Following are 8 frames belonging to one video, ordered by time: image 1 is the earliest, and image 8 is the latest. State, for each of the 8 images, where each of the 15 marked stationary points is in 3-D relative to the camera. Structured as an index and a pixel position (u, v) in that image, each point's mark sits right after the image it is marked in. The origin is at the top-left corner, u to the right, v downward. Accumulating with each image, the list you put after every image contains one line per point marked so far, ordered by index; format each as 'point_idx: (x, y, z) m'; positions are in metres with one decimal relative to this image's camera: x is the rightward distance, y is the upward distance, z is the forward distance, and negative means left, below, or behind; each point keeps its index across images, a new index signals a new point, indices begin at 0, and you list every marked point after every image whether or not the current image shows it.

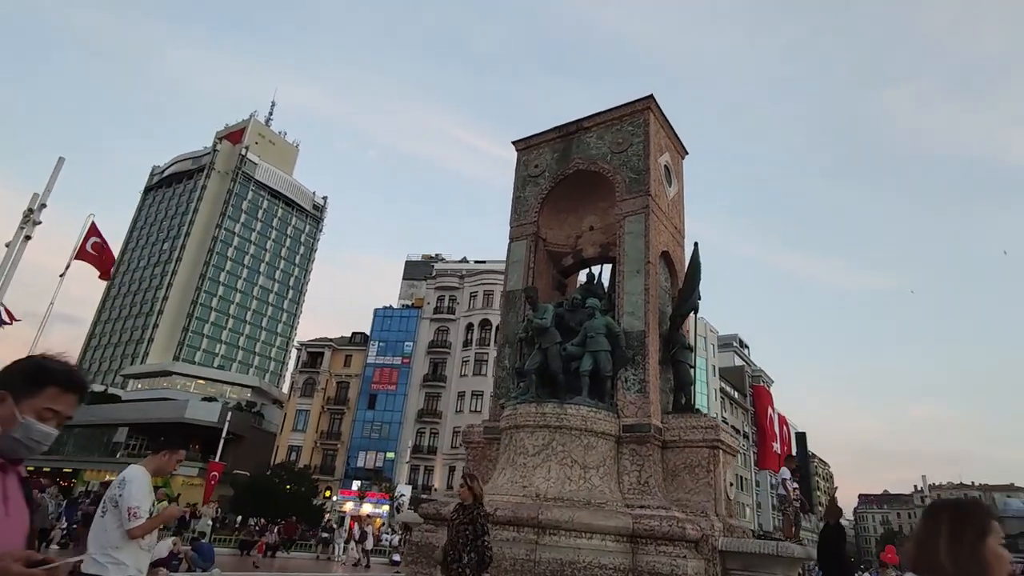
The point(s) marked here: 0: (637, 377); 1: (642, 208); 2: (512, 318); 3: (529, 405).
0: (+2.1, -1.5, +10.3) m
1: (+2.4, +1.5, +11.3) m
2: (0.0, -0.6, +12.1) m
3: (+0.3, -1.9, +10.0) m
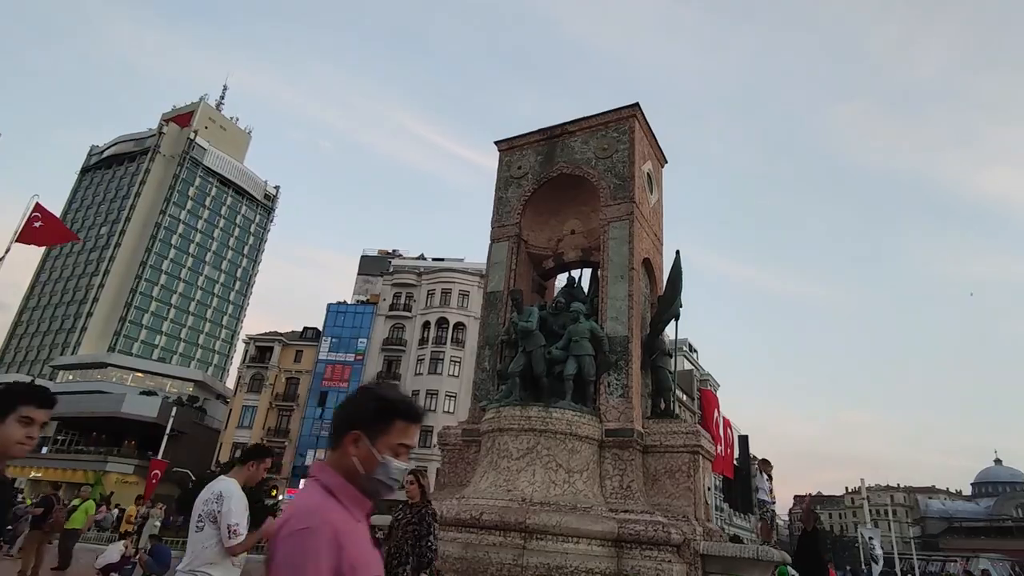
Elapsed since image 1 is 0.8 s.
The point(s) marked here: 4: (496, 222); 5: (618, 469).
0: (+1.8, -1.6, +10.4) m
1: (+2.1, +1.4, +11.5) m
2: (-0.4, -0.6, +12.0) m
3: (+0.1, -1.9, +9.9) m
4: (-0.3, +1.4, +12.9) m
5: (+1.7, -2.9, +9.7) m
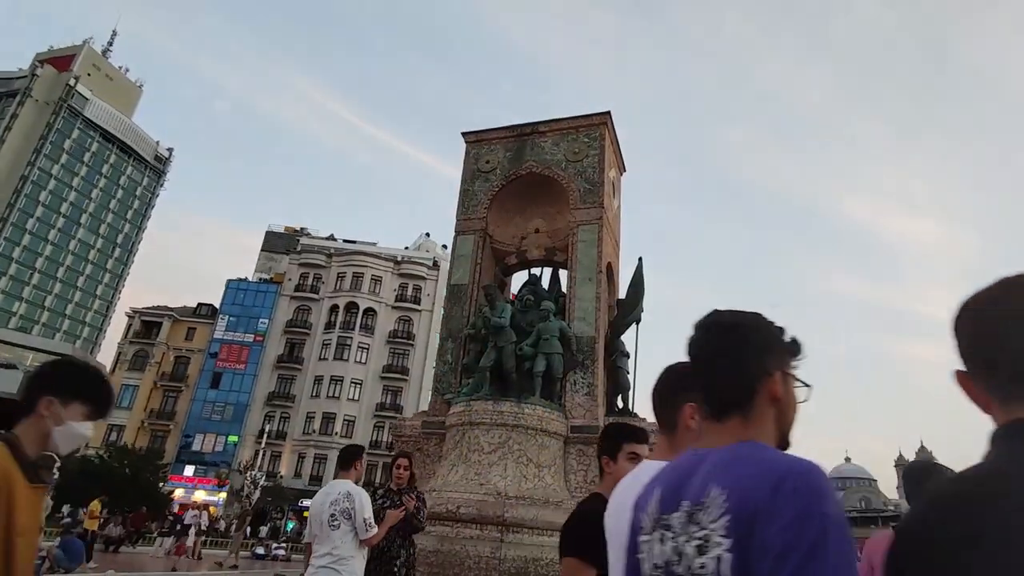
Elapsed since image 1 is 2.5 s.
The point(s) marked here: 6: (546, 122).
0: (+1.3, -1.6, +10.8) m
1: (+1.6, +1.3, +11.8) m
2: (-1.1, -0.5, +11.9) m
3: (-0.4, -1.9, +10.0) m
4: (-1.0, +1.5, +12.8) m
5: (+1.2, -2.9, +10.1) m
6: (+0.7, +3.5, +13.0) m
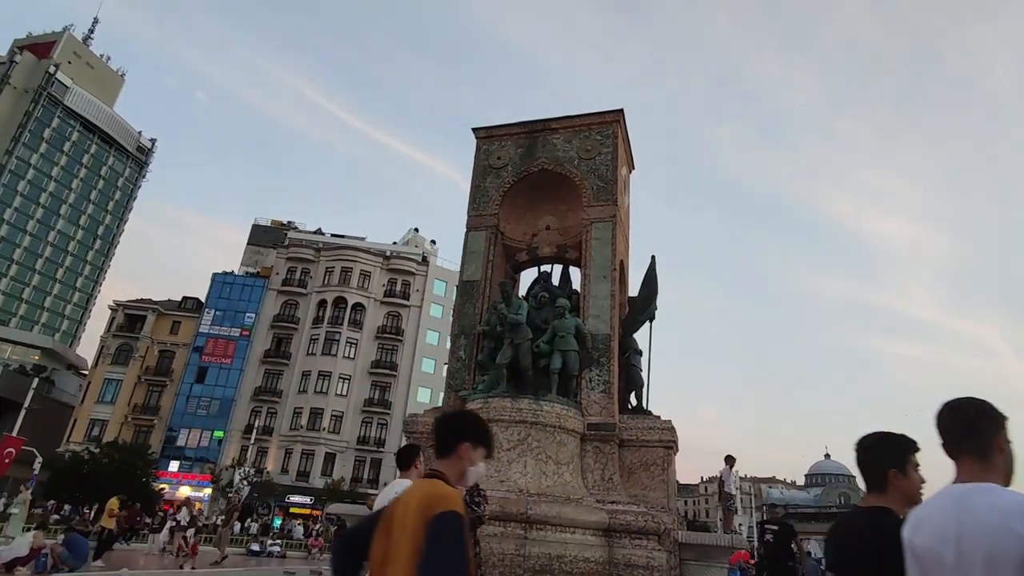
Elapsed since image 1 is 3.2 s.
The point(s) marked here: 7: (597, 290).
0: (+1.6, -1.6, +10.8) m
1: (+1.9, +1.4, +11.8) m
2: (-0.8, -0.4, +11.9) m
3: (-0.1, -1.8, +10.0) m
4: (-0.8, +1.6, +12.8) m
5: (+1.4, -2.9, +10.1) m
6: (+1.0, +3.6, +13.0) m
7: (+1.6, 0.0, +11.4) m
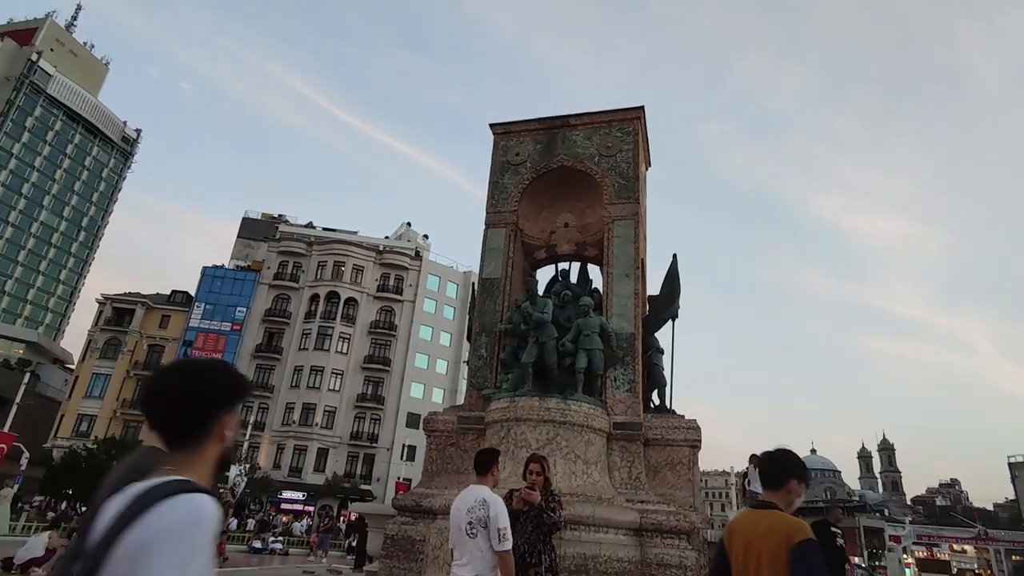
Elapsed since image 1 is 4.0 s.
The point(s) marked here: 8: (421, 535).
0: (+2.0, -1.6, +10.8) m
1: (+2.3, +1.4, +11.8) m
2: (-0.4, -0.4, +11.8) m
3: (+0.3, -1.8, +9.9) m
4: (-0.4, +1.7, +12.7) m
5: (+1.9, -2.8, +10.1) m
6: (+1.4, +3.6, +12.9) m
7: (+2.0, 0.0, +11.3) m
8: (-1.4, -3.9, +9.7) m
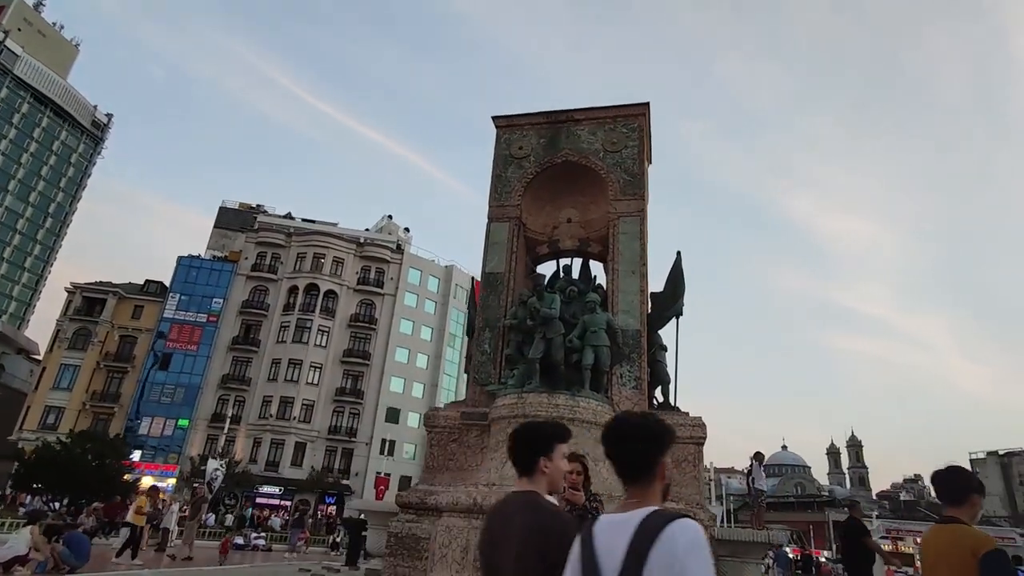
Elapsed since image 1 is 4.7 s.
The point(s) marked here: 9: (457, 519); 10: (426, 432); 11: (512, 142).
0: (+2.1, -1.5, +10.8) m
1: (+2.4, +1.5, +11.8) m
2: (-0.4, -0.3, +11.7) m
3: (+0.4, -1.7, +9.8) m
4: (-0.3, +1.8, +12.5) m
5: (+2.0, -2.8, +10.1) m
6: (+1.4, +3.7, +12.8) m
7: (+2.1, +0.1, +11.3) m
8: (-1.3, -3.8, +9.5) m
9: (-0.8, -3.3, +9.0) m
10: (-1.5, -2.6, +11.2) m
11: (0.0, +3.1, +12.9) m
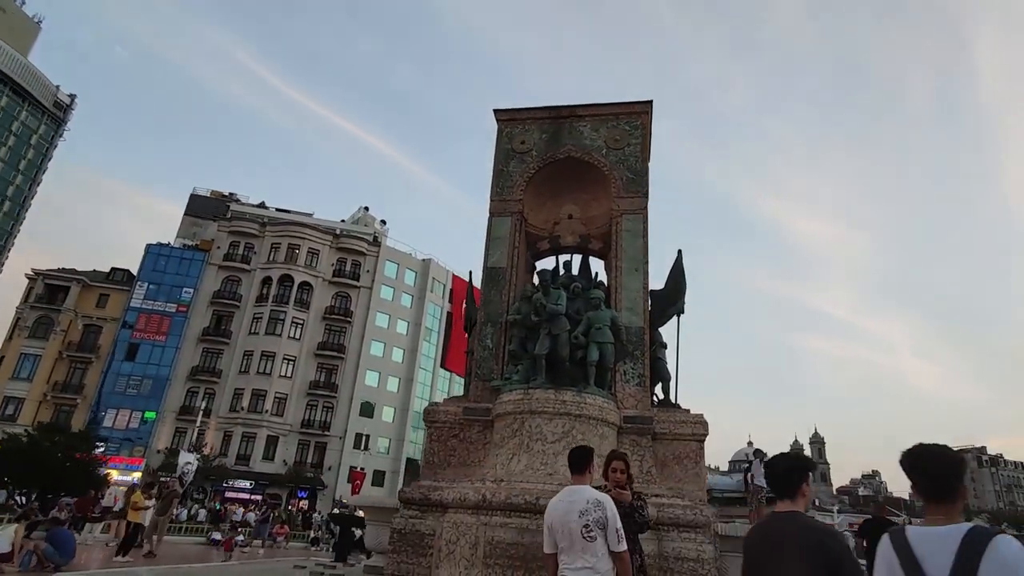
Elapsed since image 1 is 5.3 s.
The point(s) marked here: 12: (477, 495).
0: (+2.1, -1.5, +10.8) m
1: (+2.4, +1.5, +11.8) m
2: (-0.3, -0.2, +11.6) m
3: (+0.5, -1.6, +9.8) m
4: (-0.3, +1.9, +12.4) m
5: (+2.0, -2.7, +10.2) m
6: (+1.5, +3.8, +12.8) m
7: (+2.1, +0.1, +11.3) m
8: (-1.2, -3.7, +9.4) m
9: (-0.7, -3.3, +8.9) m
10: (-1.5, -2.5, +11.1) m
11: (0.0, +3.2, +12.9) m
12: (-0.5, -3.0, +8.9) m
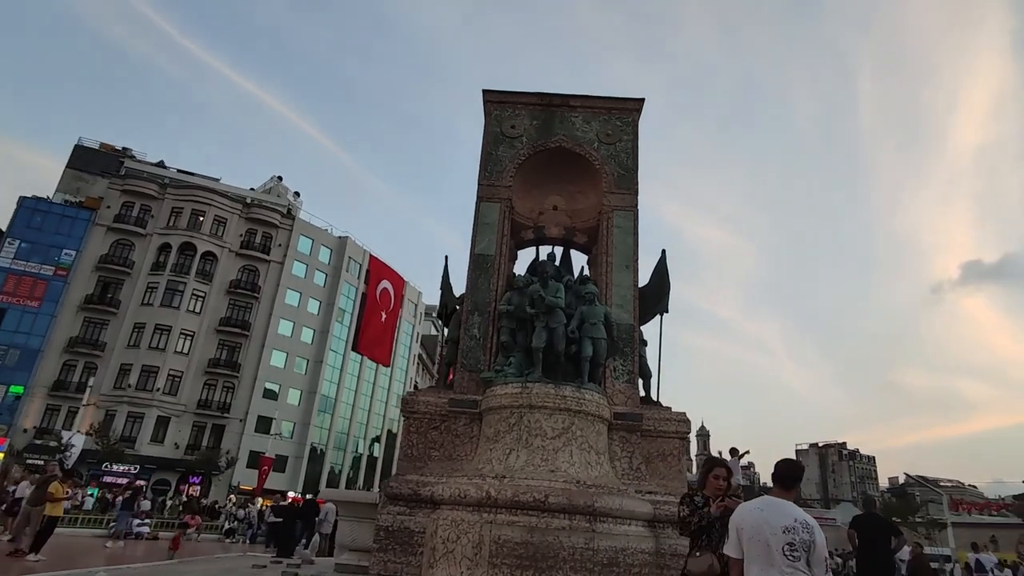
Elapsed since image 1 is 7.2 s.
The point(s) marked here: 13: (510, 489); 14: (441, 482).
0: (+1.9, -1.4, +10.8) m
1: (+2.3, +1.6, +11.8) m
2: (-0.5, +0.1, +11.2) m
3: (+0.5, -1.5, +9.6) m
4: (-0.5, +2.1, +11.9) m
5: (+1.9, -2.7, +10.2) m
6: (+1.3, +3.9, +12.6) m
7: (+1.9, +0.2, +11.3) m
8: (-1.3, -3.5, +8.9) m
9: (-0.7, -3.1, +8.5) m
10: (-1.8, -2.2, +10.5) m
11: (-0.2, +3.4, +12.4) m
12: (-0.4, -2.8, +8.5) m
13: (0.0, -2.7, +8.4) m
14: (-1.0, -2.9, +9.1) m
